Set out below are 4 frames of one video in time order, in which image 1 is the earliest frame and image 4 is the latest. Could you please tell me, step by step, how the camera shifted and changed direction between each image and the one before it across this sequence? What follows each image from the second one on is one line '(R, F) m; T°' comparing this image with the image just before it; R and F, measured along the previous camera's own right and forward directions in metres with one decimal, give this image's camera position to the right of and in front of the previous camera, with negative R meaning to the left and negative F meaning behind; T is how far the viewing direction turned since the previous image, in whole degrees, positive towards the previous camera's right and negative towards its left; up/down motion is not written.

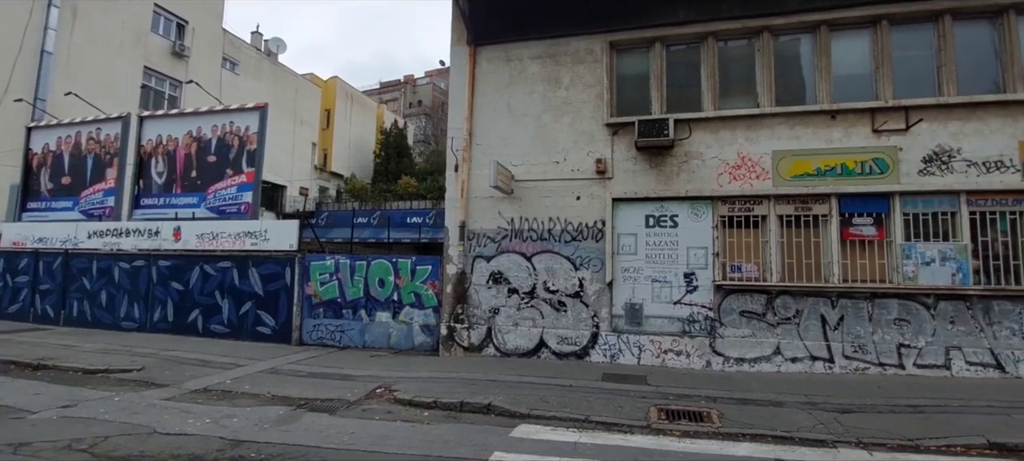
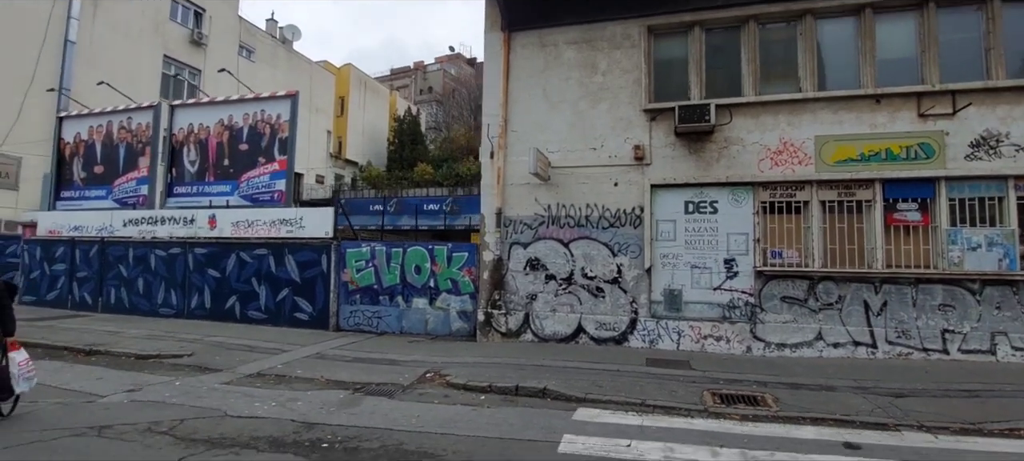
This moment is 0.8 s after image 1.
(-0.7, 0.0) m; -1°
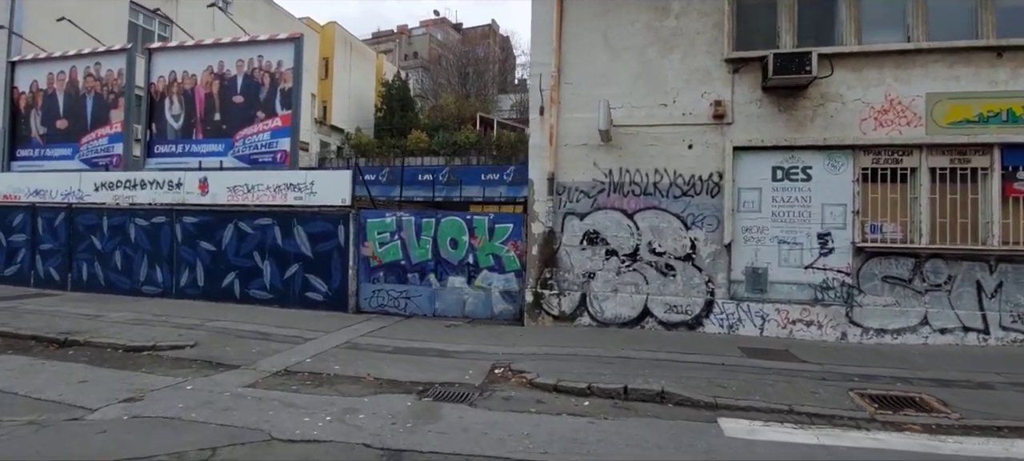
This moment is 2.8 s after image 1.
(-1.6, +1.6) m; +3°
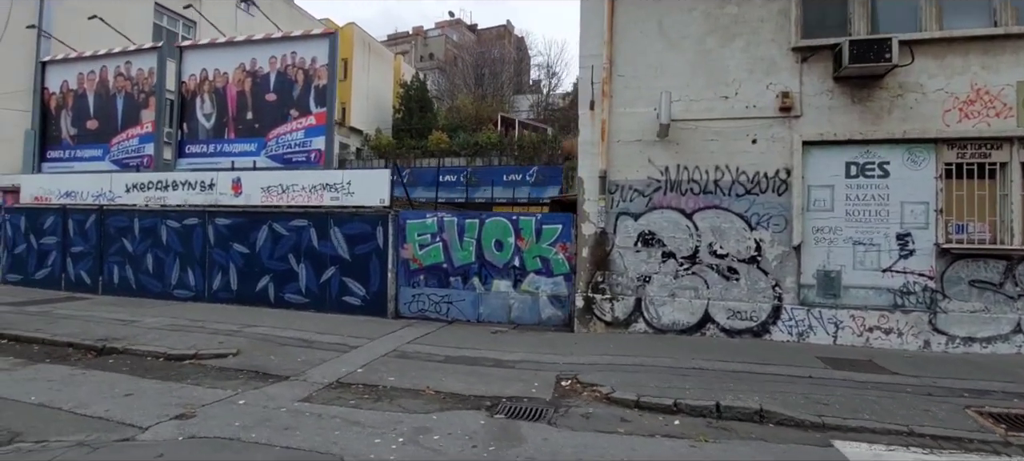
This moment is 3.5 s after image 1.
(-0.7, +0.5) m; -1°
